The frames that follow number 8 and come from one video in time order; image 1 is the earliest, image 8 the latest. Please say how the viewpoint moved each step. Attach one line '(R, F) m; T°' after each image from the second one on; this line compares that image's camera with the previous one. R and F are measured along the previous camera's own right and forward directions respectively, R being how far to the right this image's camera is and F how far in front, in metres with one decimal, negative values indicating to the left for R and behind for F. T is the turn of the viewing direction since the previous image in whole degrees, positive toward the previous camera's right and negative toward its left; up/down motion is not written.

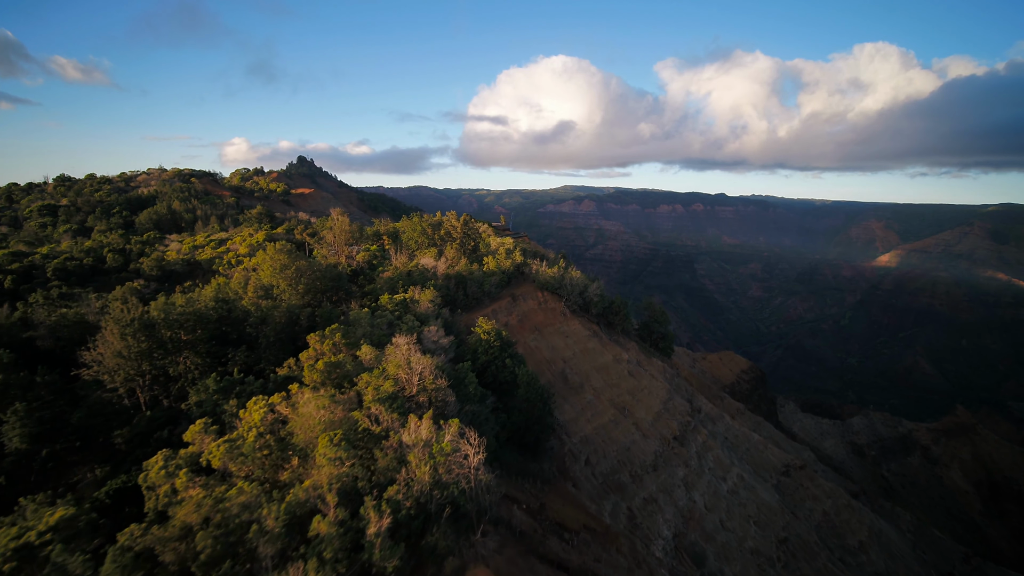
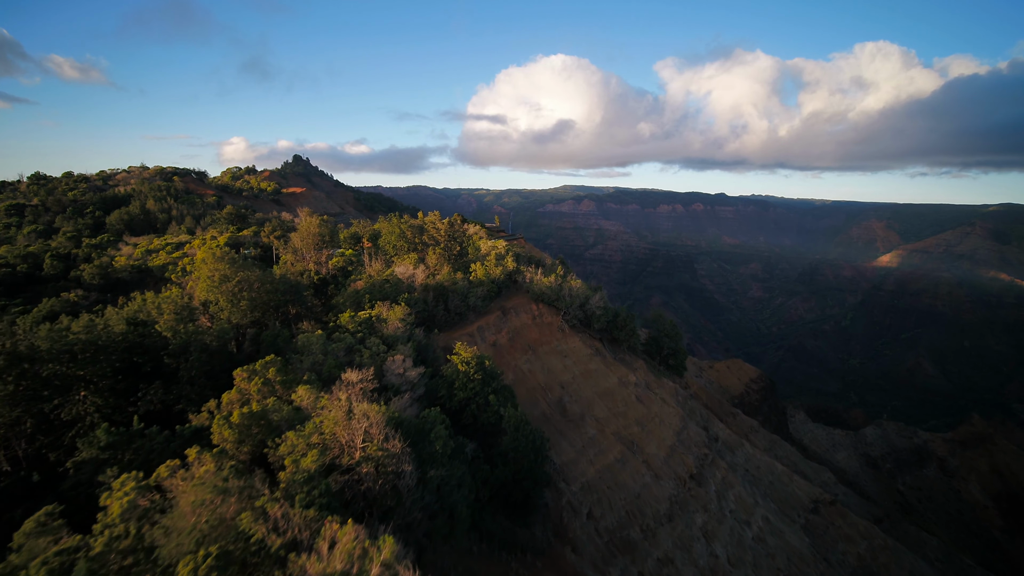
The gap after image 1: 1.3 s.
(+0.3, +2.8) m; 0°
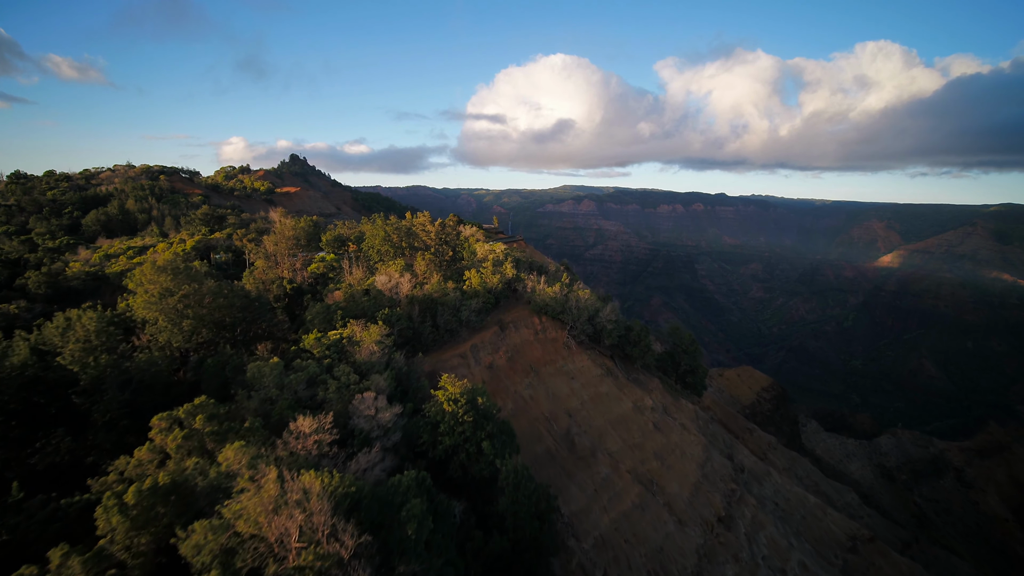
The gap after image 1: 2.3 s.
(0.0, +2.3) m; 0°
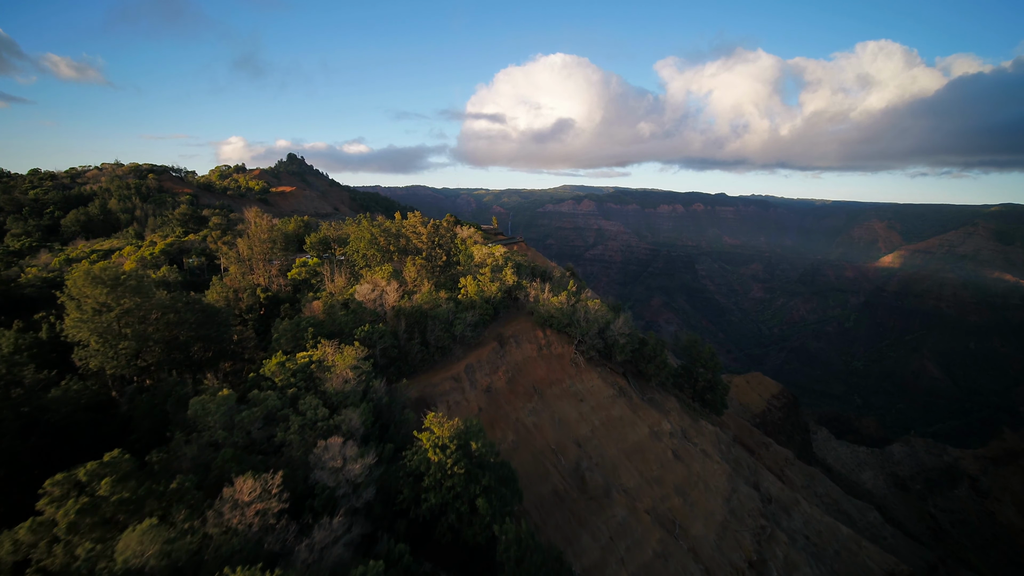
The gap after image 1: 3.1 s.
(0.0, +1.8) m; 0°
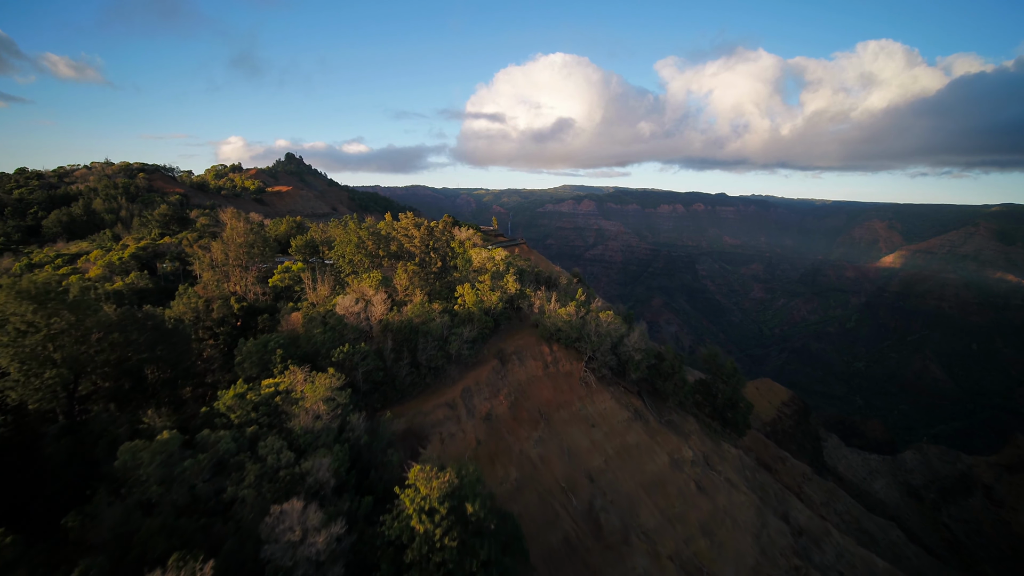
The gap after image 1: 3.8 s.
(-0.1, +1.6) m; 0°
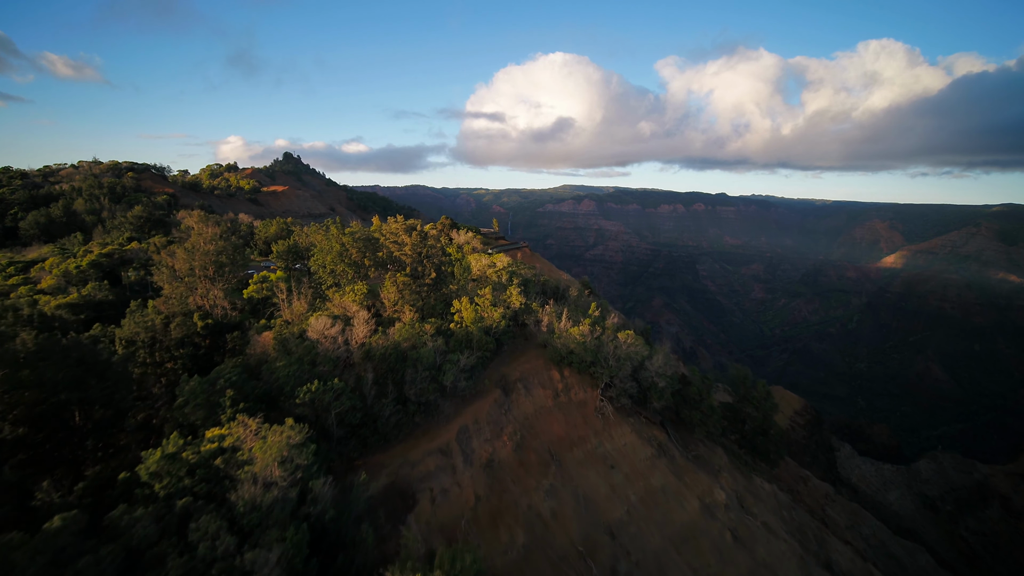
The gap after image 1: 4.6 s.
(-0.1, +1.8) m; 0°
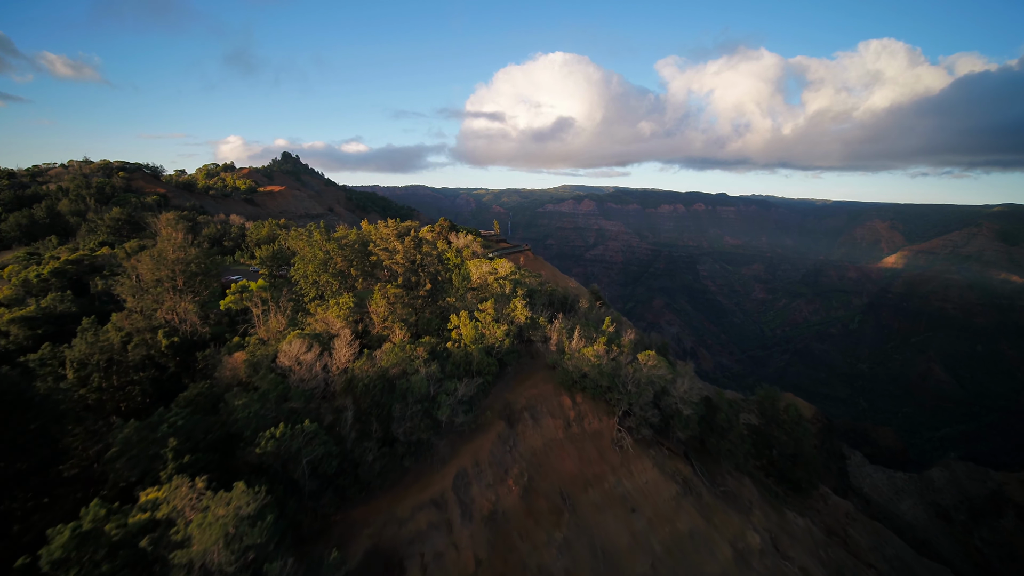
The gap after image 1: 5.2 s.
(-0.1, +1.4) m; 0°
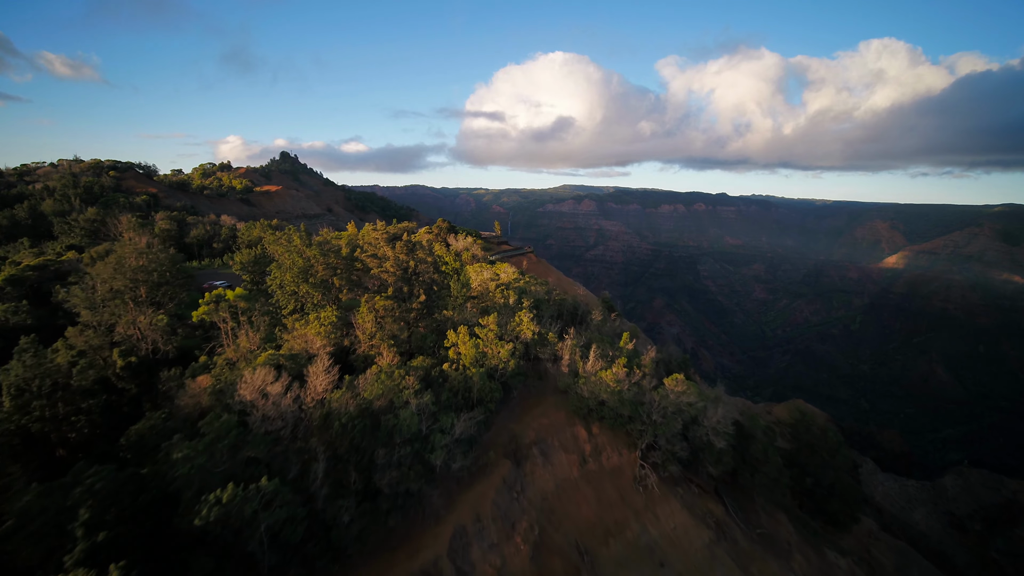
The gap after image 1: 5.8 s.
(-0.1, +1.4) m; 0°
